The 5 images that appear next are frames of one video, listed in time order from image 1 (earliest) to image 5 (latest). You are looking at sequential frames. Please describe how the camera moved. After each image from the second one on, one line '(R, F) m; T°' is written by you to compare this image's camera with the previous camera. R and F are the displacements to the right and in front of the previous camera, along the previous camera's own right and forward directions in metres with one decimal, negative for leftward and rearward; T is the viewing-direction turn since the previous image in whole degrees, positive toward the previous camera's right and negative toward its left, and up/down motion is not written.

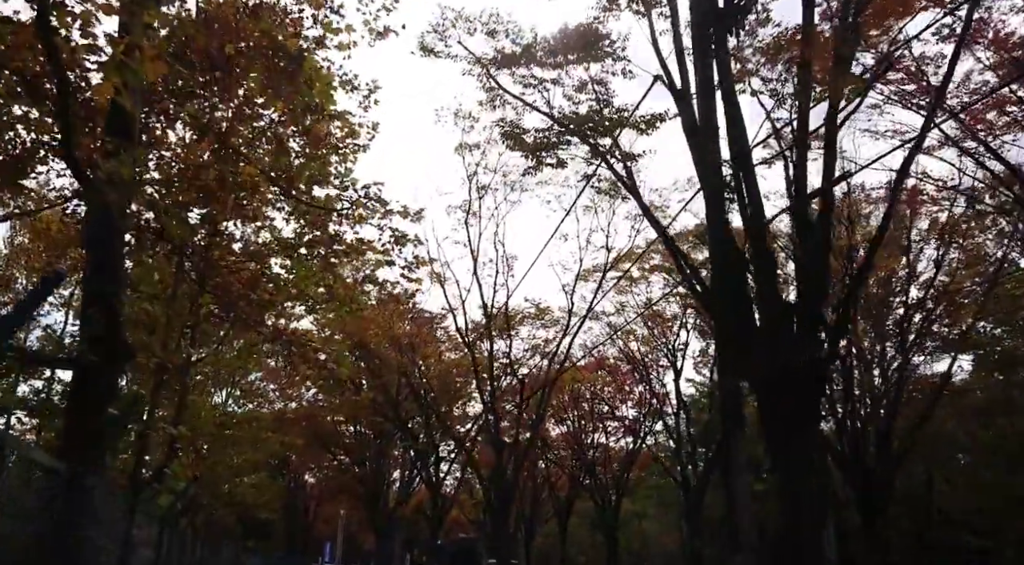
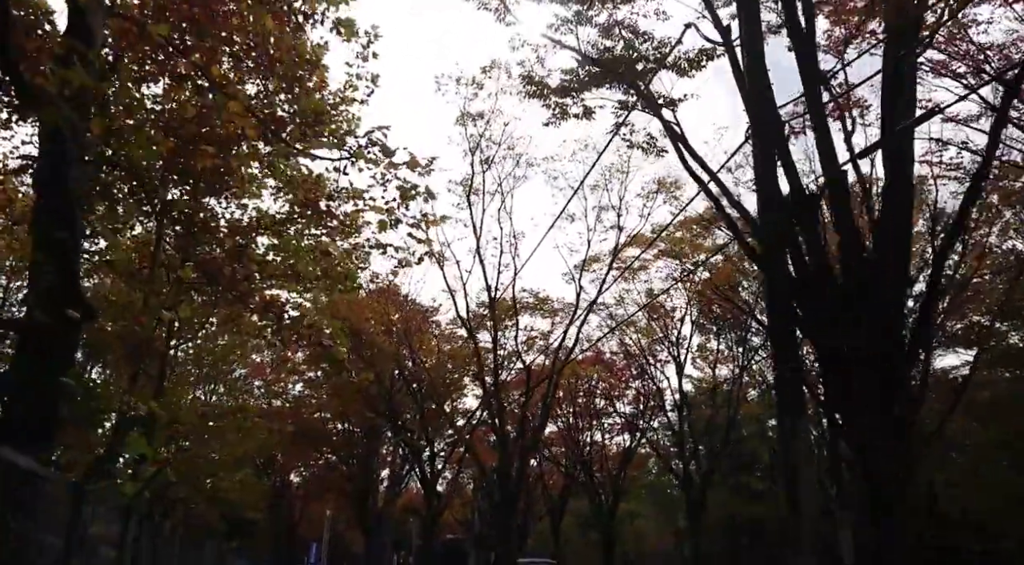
(-0.3, +0.9) m; +1°
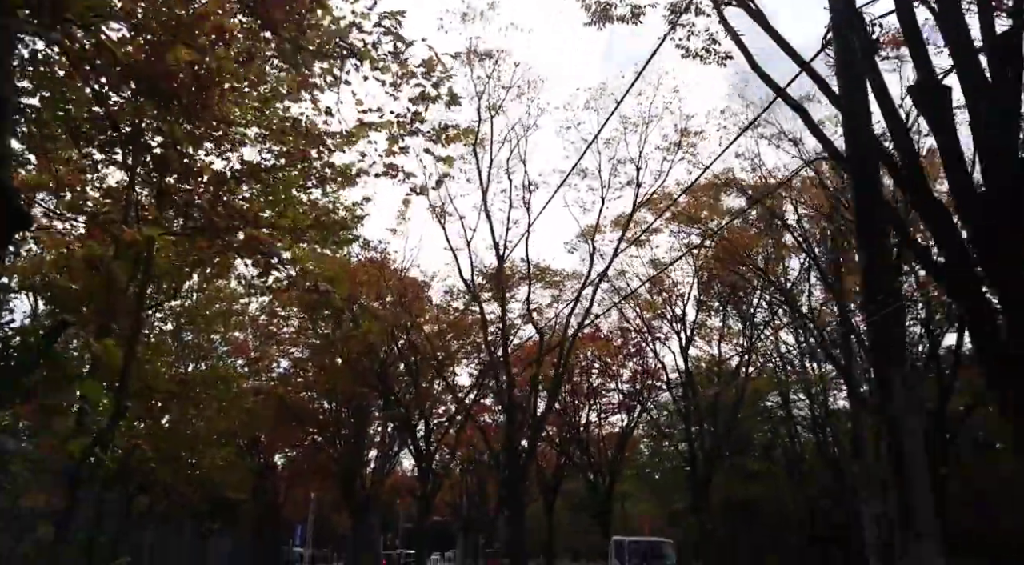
(-0.3, +1.1) m; +1°
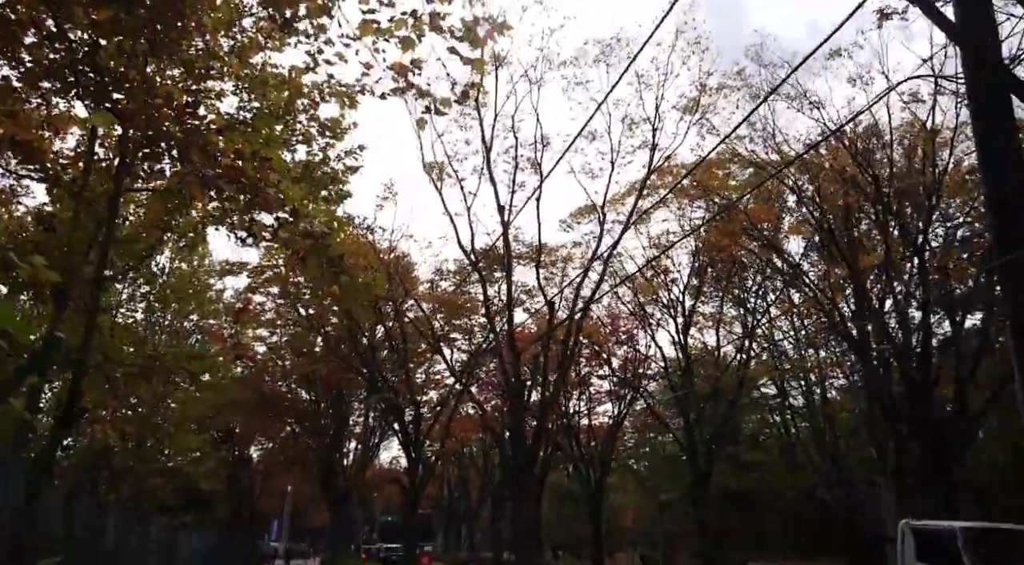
(-0.4, +1.0) m; +2°
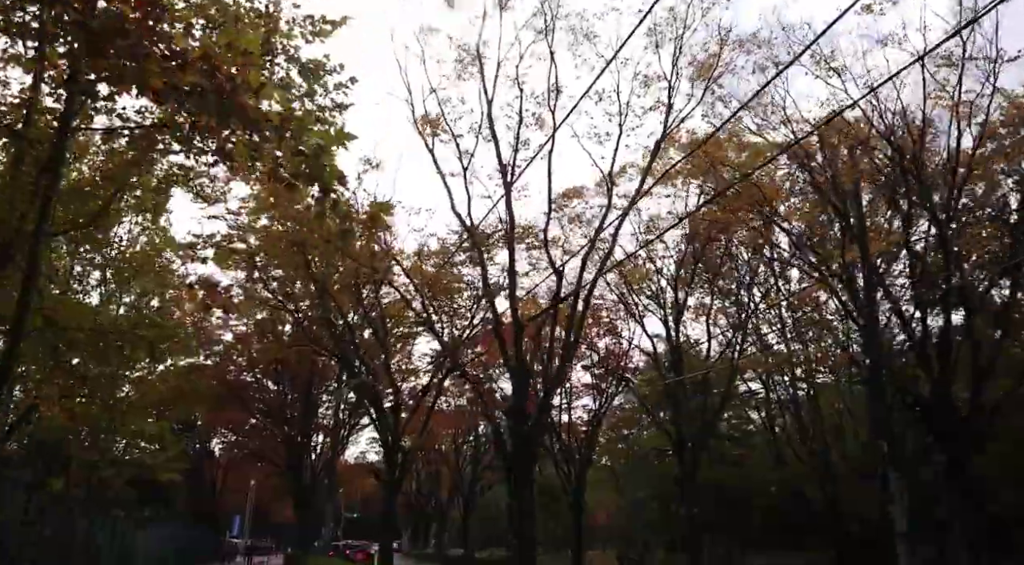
(-0.4, +1.0) m; +2°
